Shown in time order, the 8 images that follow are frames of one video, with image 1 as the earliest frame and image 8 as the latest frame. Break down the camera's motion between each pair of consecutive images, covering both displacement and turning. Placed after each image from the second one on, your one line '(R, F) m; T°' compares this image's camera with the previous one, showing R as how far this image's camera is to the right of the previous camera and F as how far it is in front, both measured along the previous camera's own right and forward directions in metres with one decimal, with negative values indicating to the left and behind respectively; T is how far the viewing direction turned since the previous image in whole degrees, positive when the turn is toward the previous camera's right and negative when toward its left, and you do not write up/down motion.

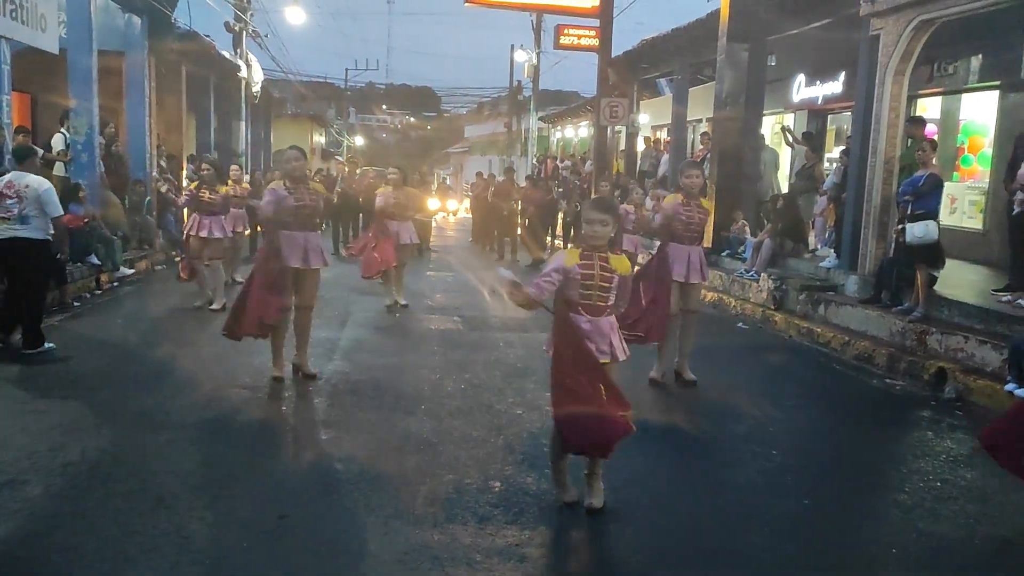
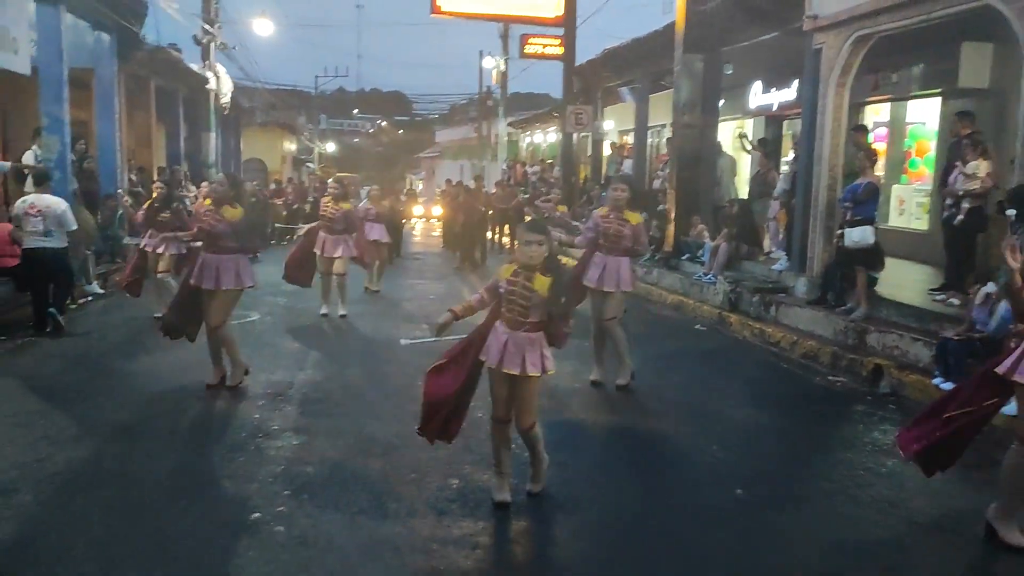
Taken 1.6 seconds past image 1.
(+0.1, -0.4) m; +2°
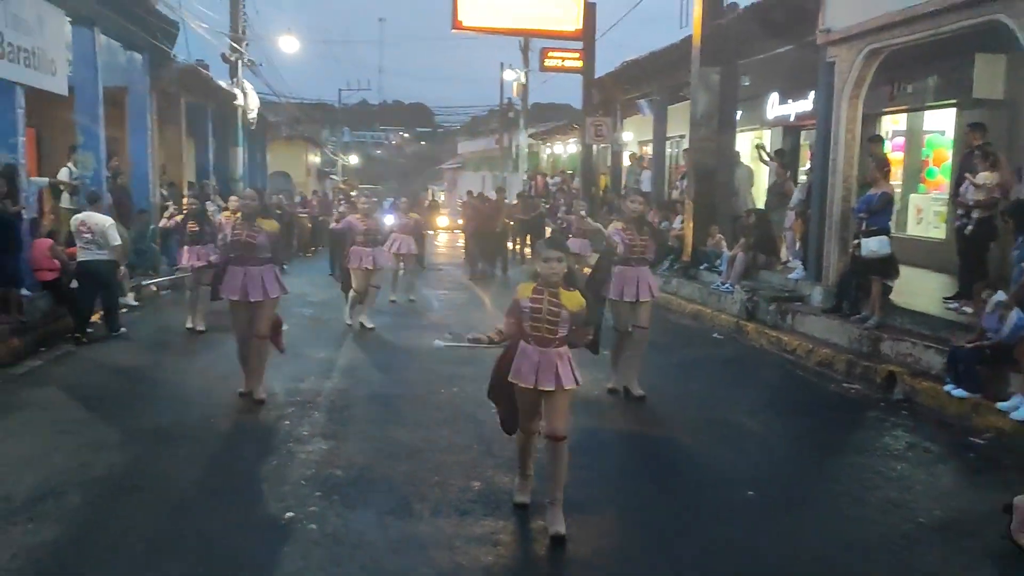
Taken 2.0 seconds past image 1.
(0.0, -0.3) m; -1°
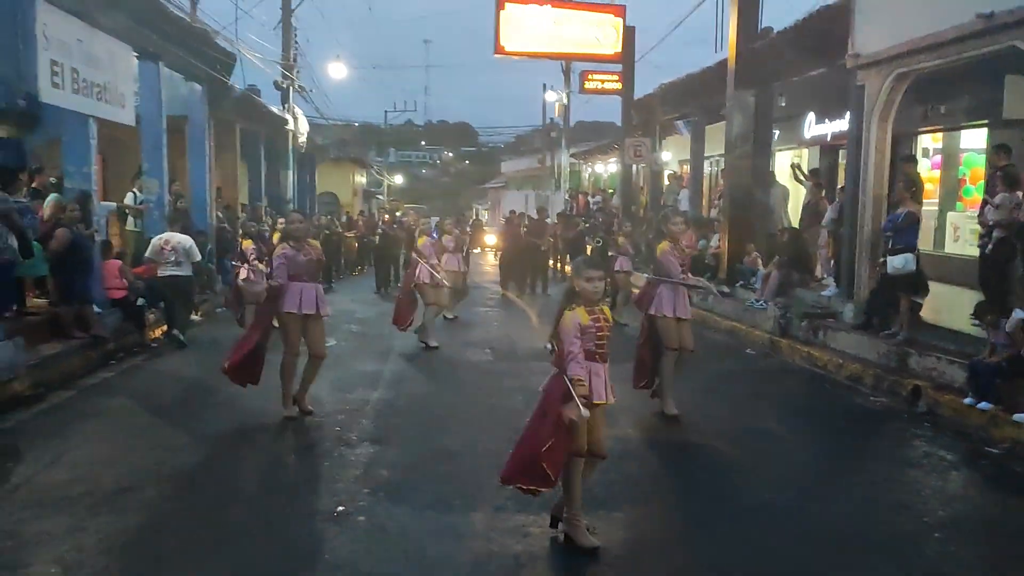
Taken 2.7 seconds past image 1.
(+0.1, -0.5) m; -3°
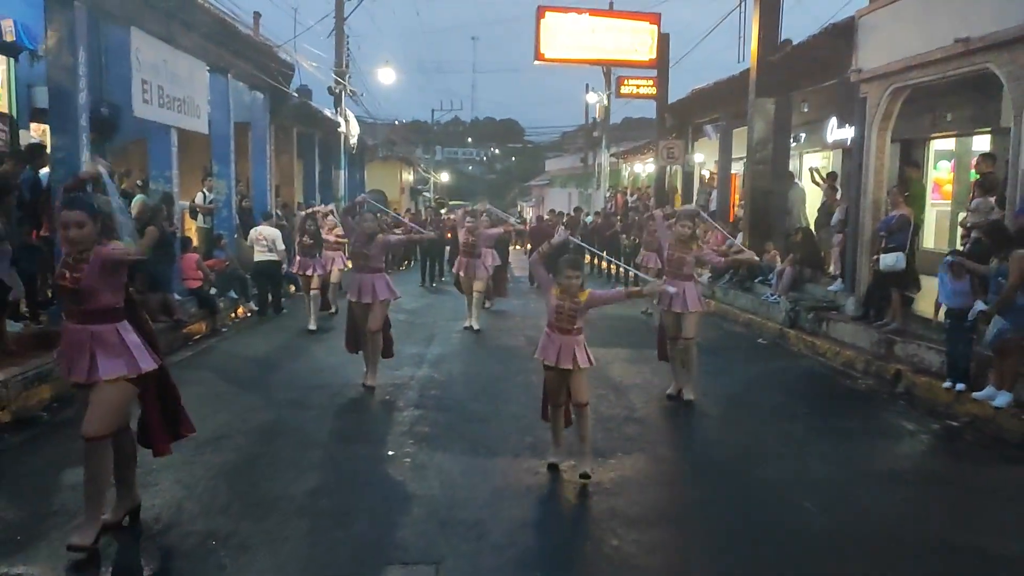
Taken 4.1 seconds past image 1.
(+0.2, -1.3) m; -3°
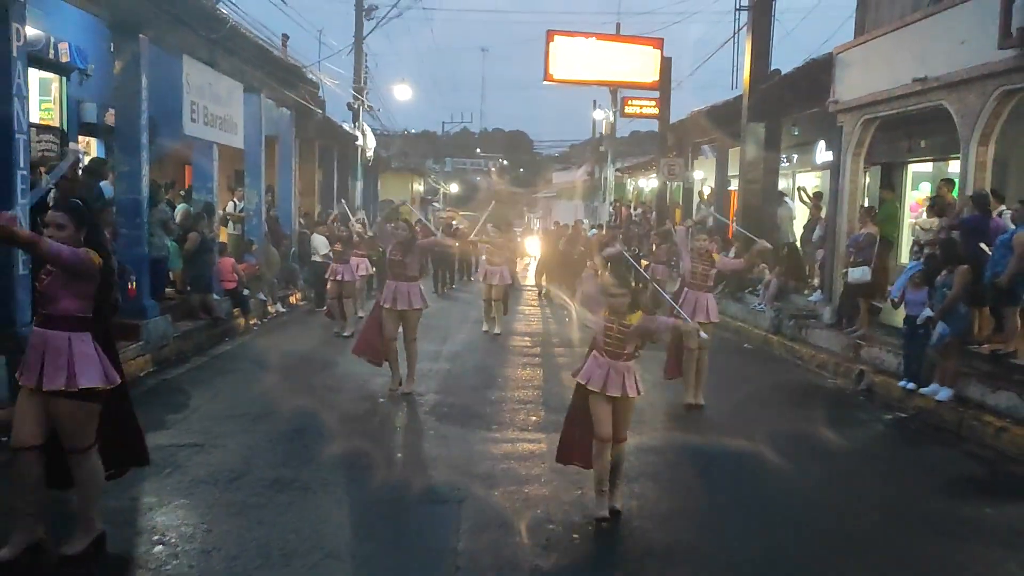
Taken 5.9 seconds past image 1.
(0.0, -1.3) m; 0°
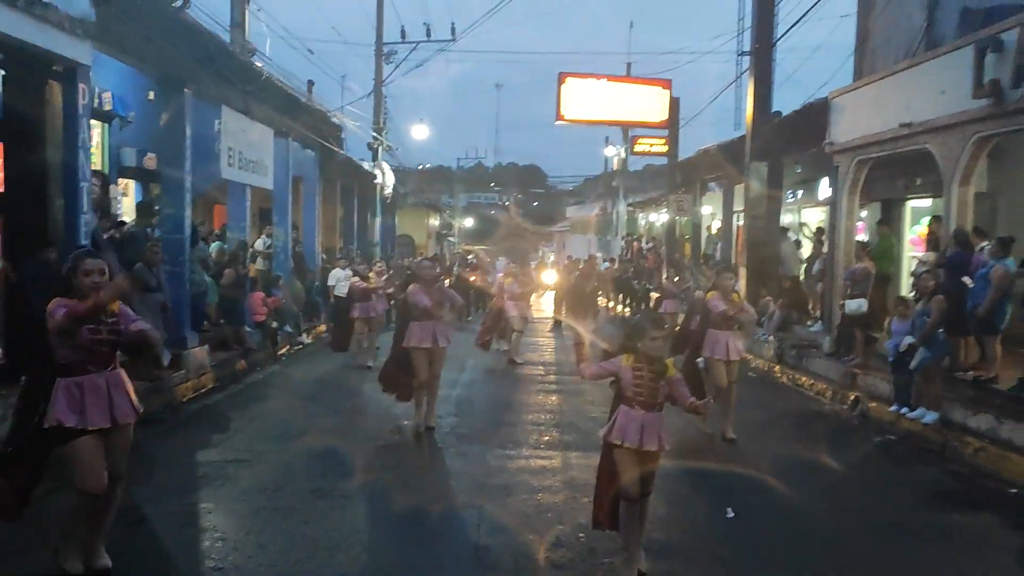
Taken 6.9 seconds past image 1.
(0.0, -0.8) m; -1°
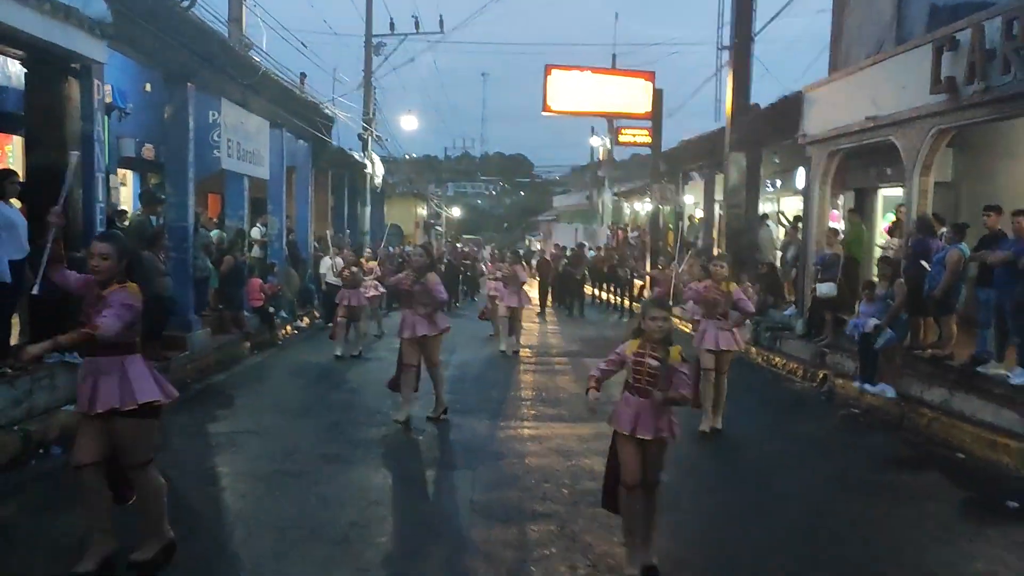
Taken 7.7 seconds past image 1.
(0.0, -0.7) m; +1°
